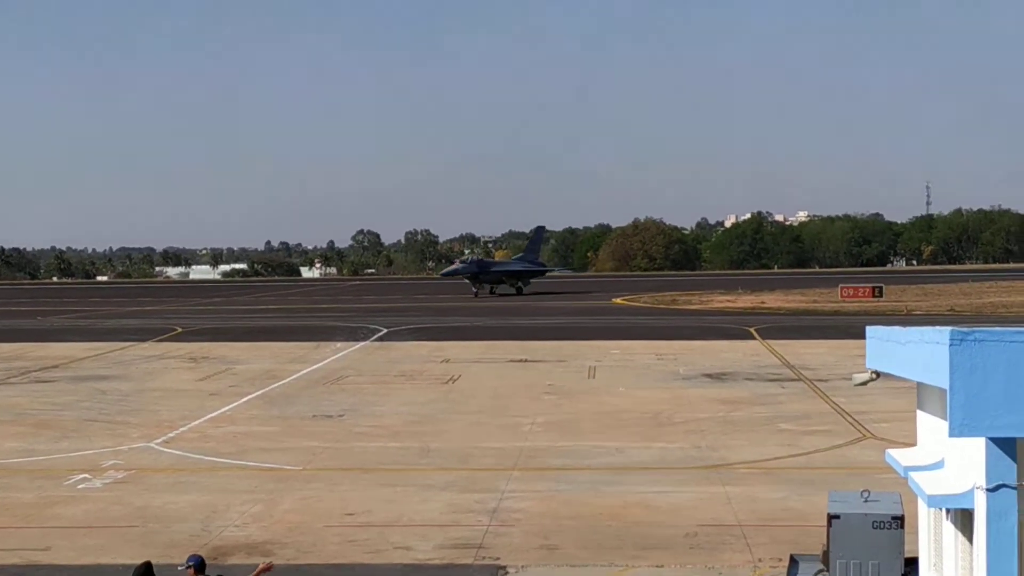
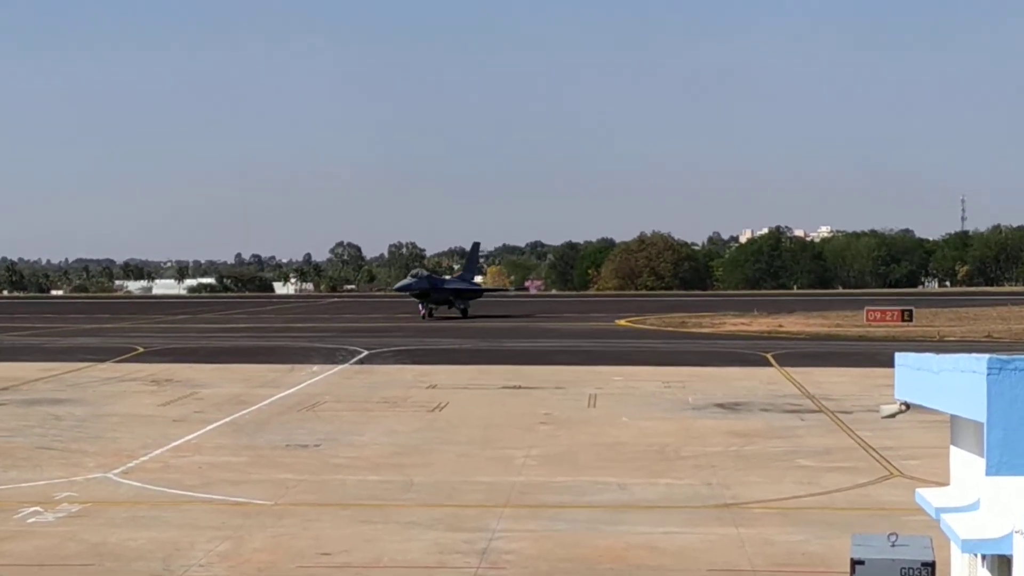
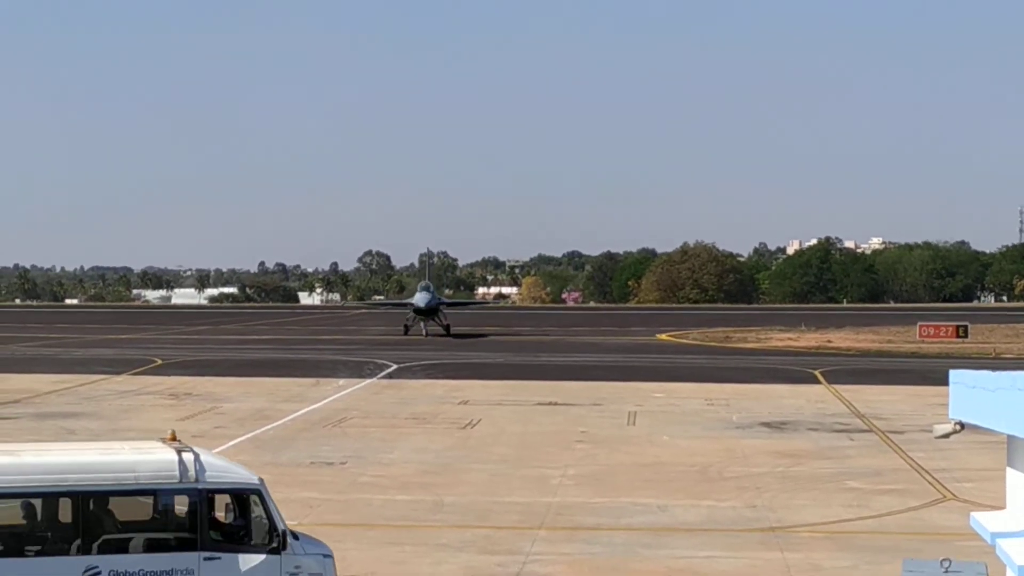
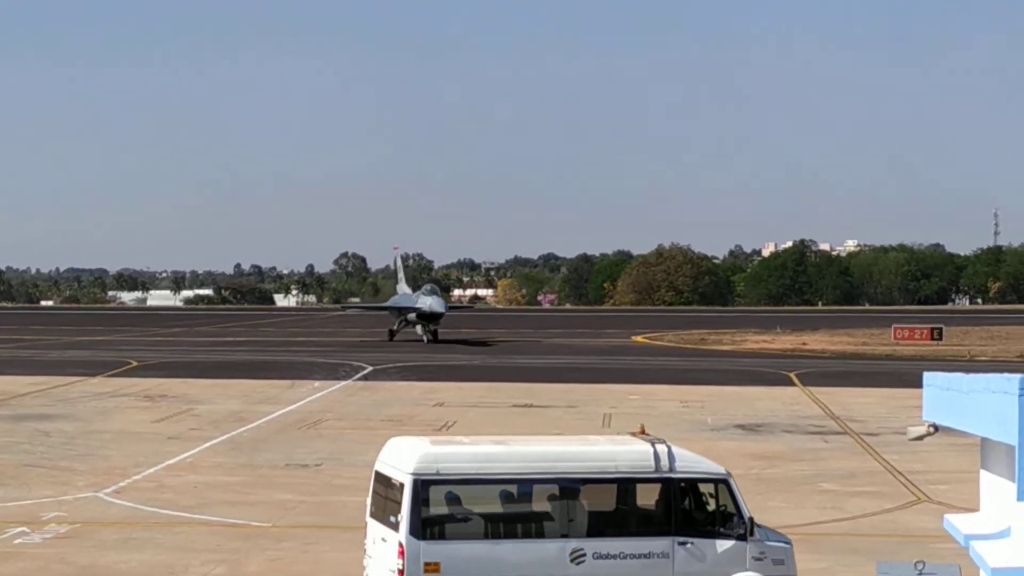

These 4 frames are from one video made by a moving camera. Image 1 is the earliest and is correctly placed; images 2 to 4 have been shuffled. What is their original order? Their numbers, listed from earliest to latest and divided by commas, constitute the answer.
2, 3, 4
